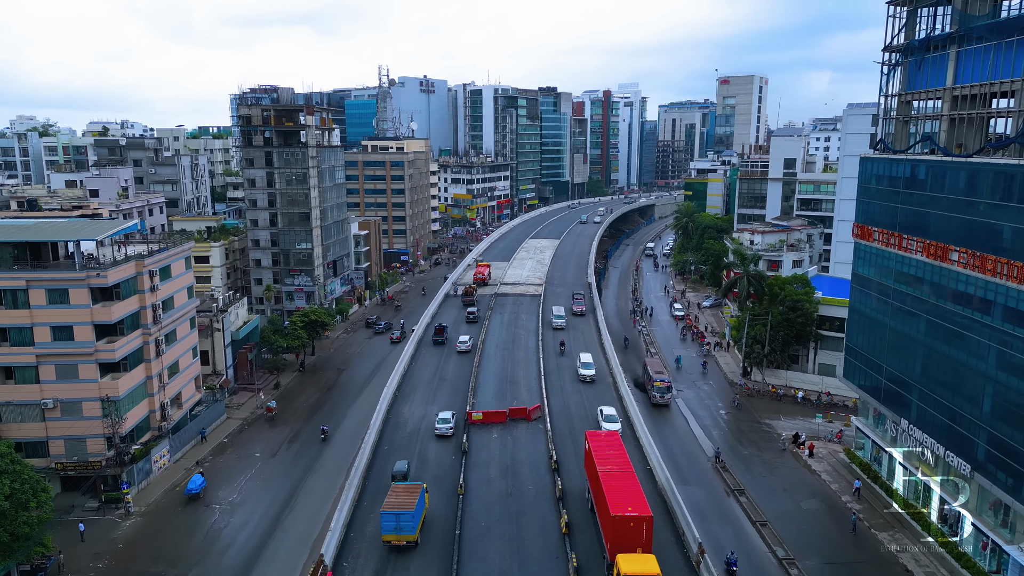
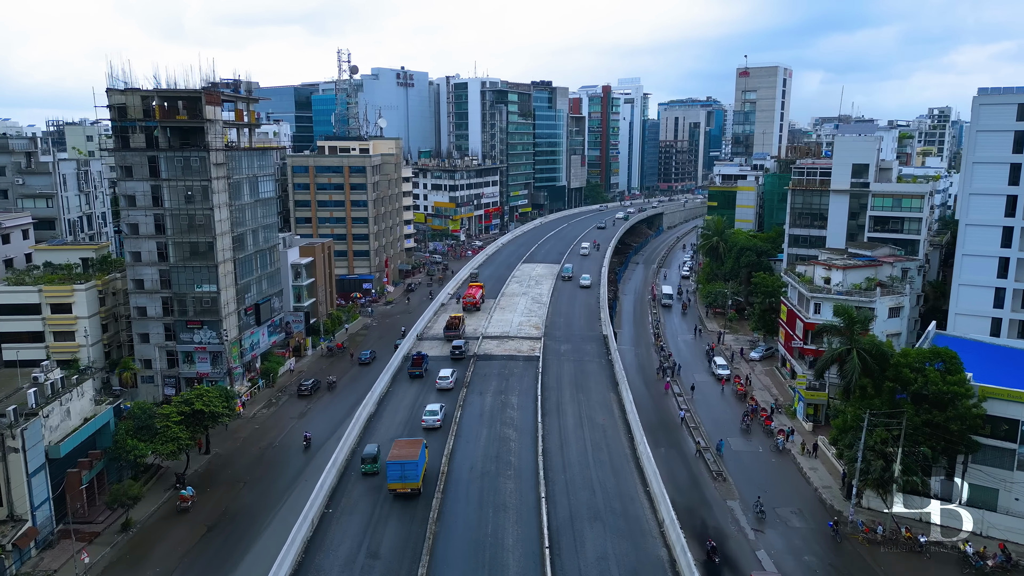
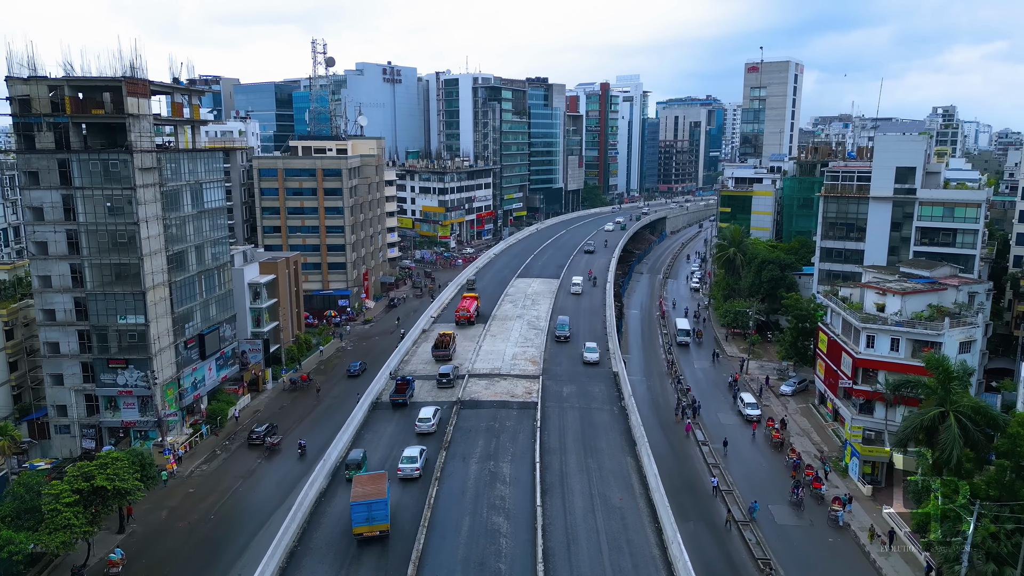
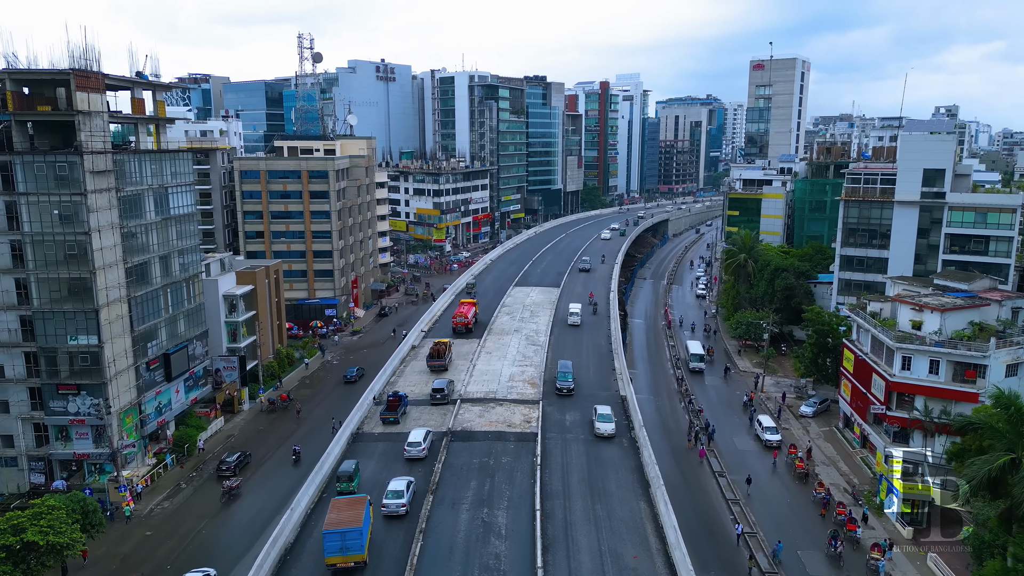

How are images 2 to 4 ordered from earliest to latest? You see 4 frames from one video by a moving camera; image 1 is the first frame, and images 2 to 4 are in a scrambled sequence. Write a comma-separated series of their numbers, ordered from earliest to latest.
2, 3, 4
